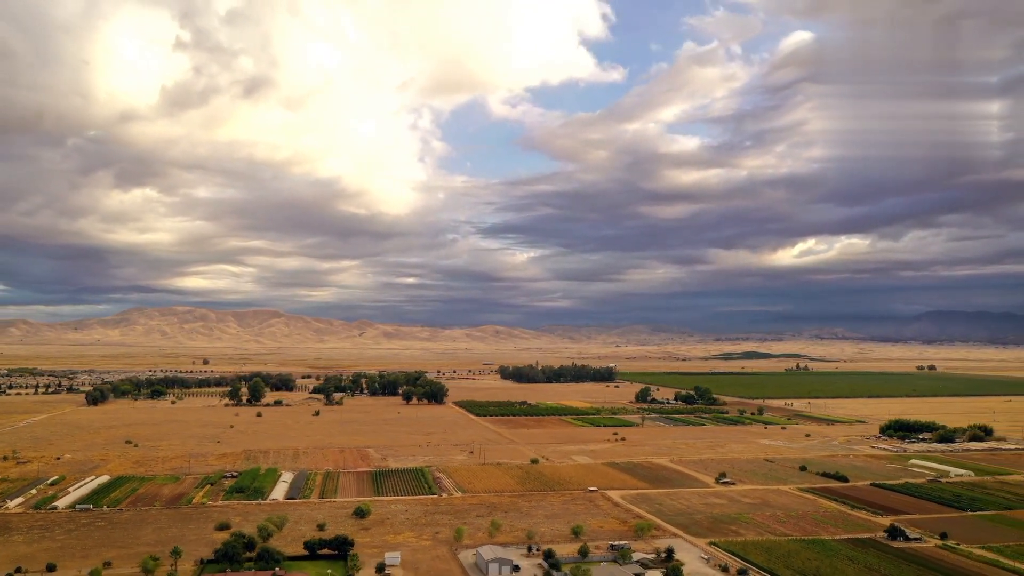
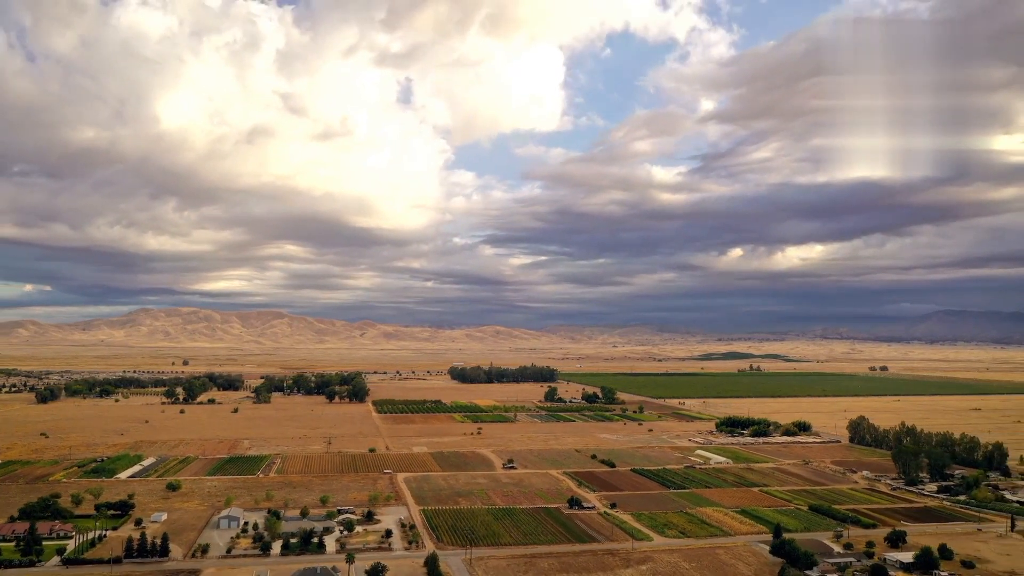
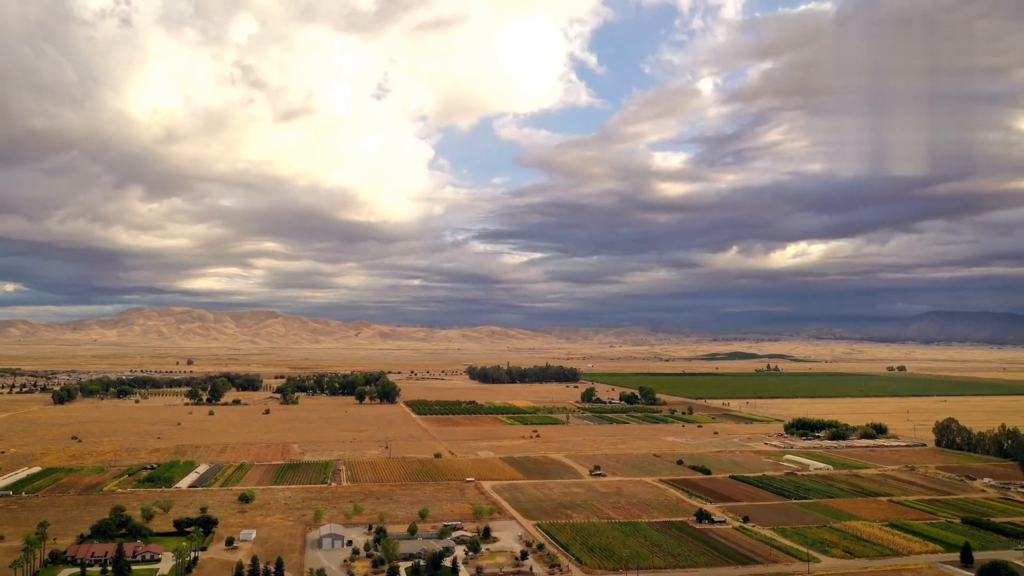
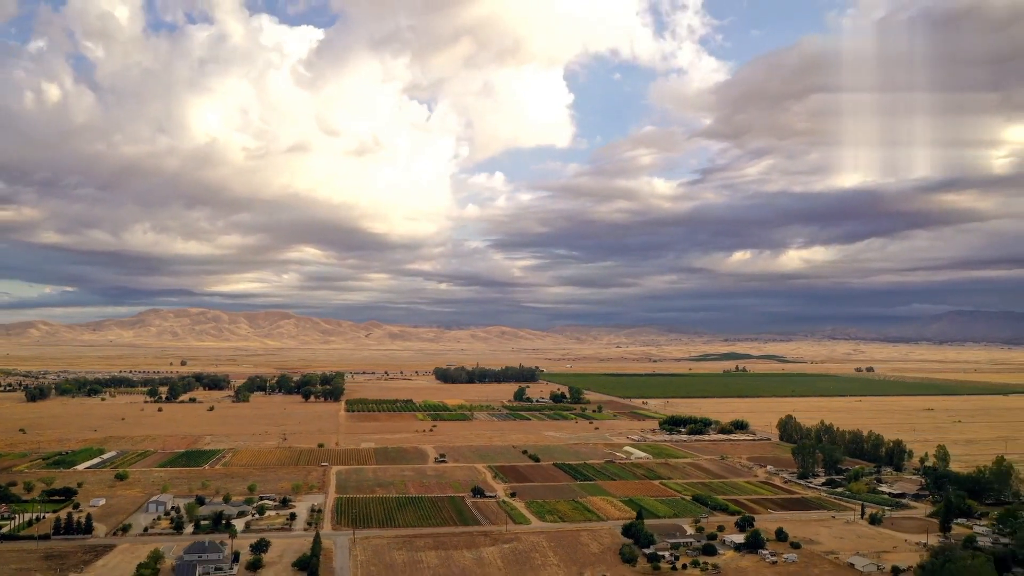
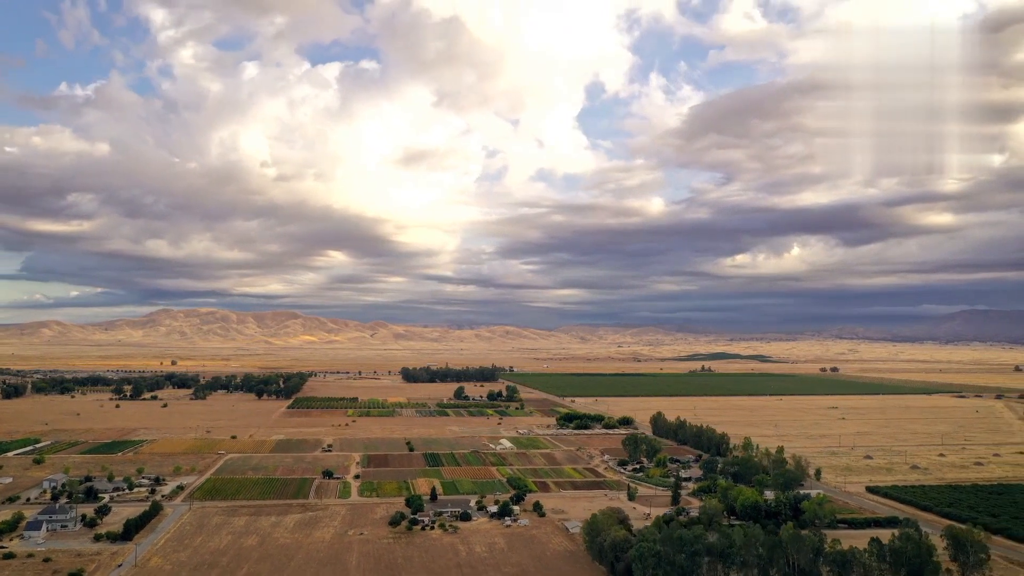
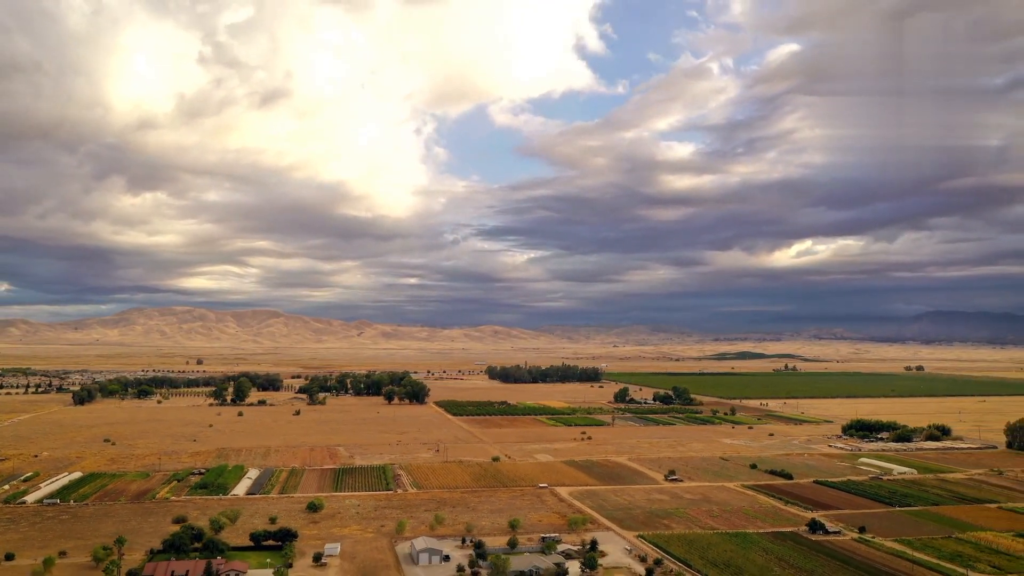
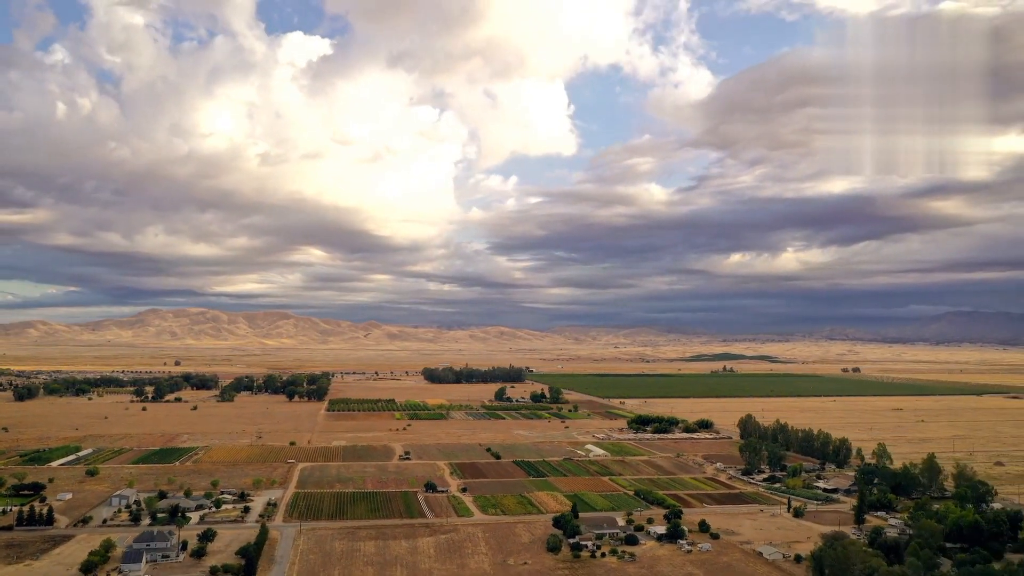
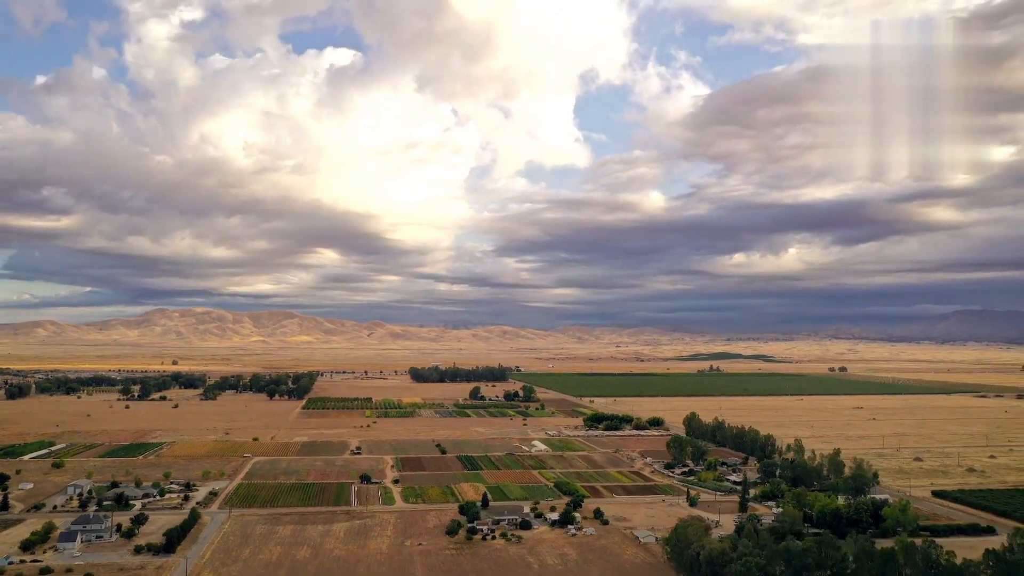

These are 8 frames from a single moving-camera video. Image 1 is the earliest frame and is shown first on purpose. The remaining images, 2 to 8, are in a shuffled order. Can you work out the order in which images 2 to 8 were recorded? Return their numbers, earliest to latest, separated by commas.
6, 3, 2, 4, 7, 8, 5
